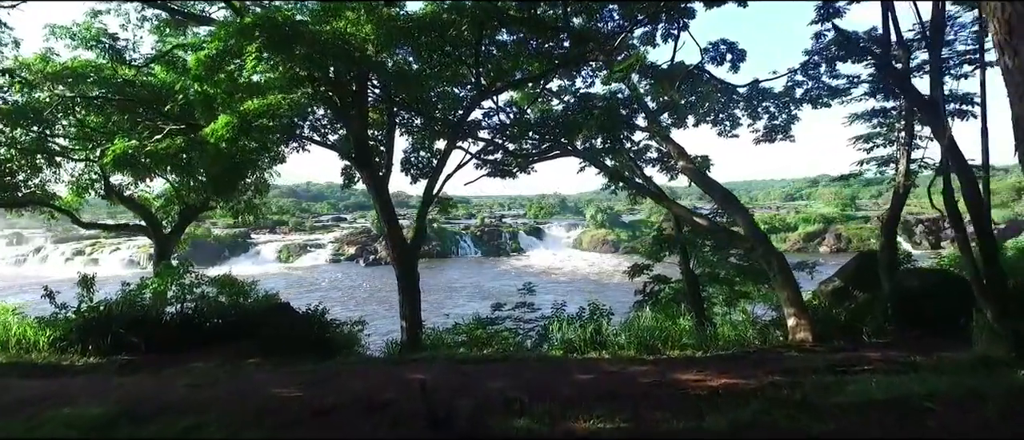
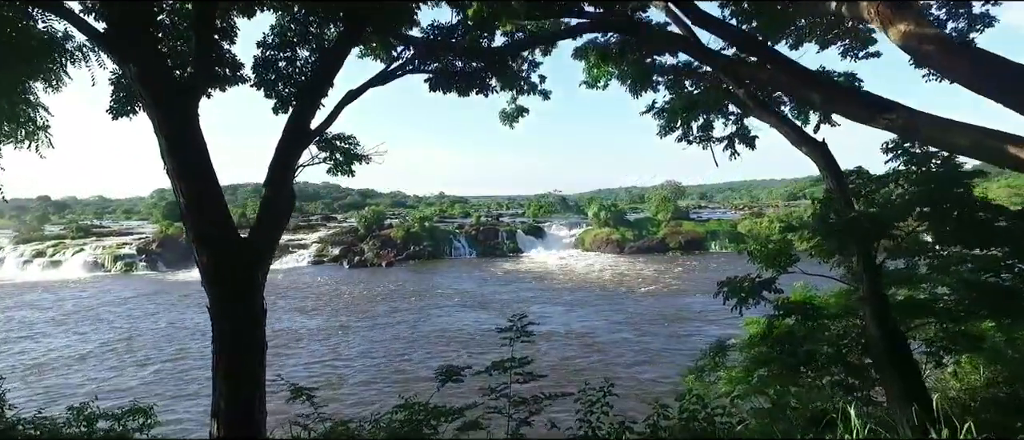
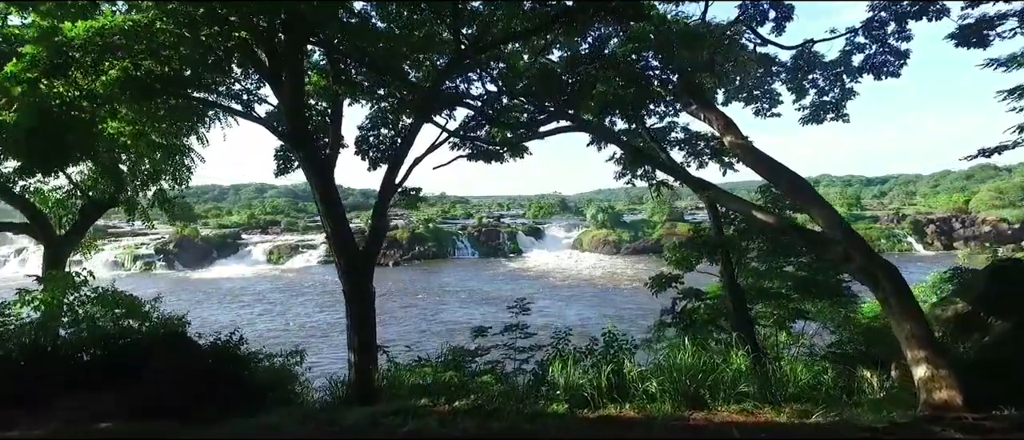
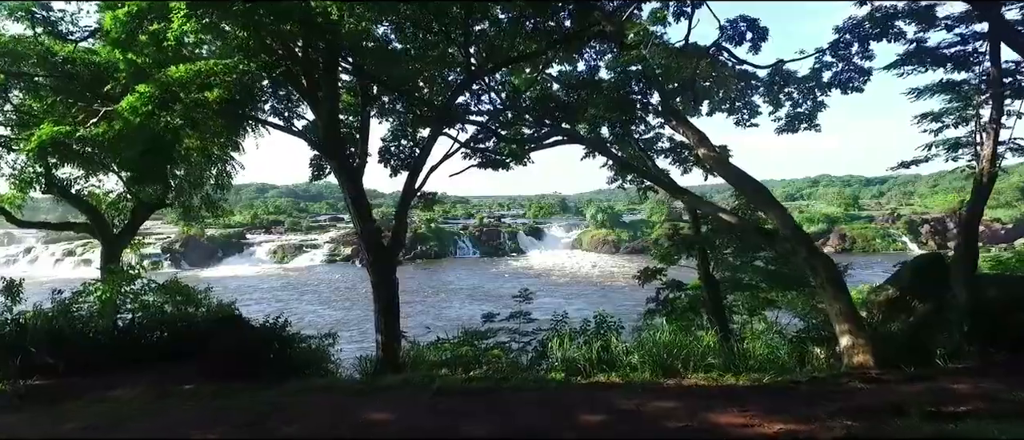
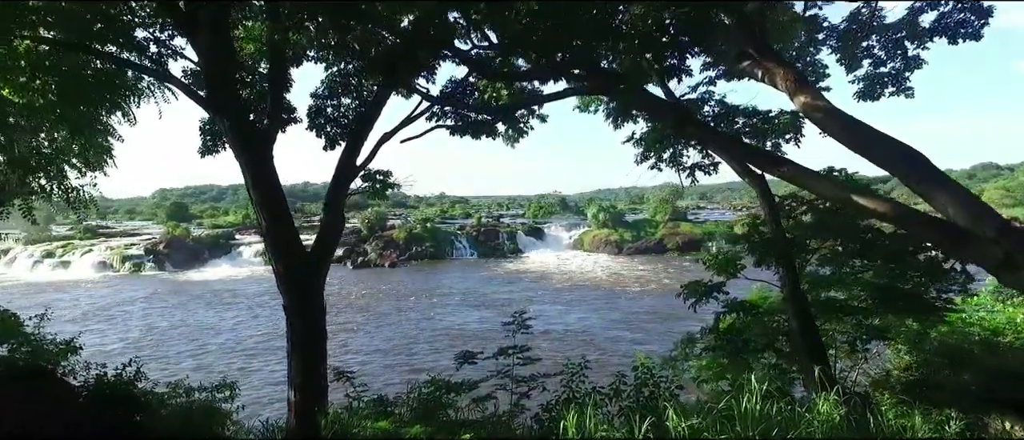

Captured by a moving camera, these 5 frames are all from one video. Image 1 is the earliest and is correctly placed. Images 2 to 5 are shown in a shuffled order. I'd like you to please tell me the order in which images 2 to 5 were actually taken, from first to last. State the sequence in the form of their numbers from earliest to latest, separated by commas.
4, 3, 5, 2
